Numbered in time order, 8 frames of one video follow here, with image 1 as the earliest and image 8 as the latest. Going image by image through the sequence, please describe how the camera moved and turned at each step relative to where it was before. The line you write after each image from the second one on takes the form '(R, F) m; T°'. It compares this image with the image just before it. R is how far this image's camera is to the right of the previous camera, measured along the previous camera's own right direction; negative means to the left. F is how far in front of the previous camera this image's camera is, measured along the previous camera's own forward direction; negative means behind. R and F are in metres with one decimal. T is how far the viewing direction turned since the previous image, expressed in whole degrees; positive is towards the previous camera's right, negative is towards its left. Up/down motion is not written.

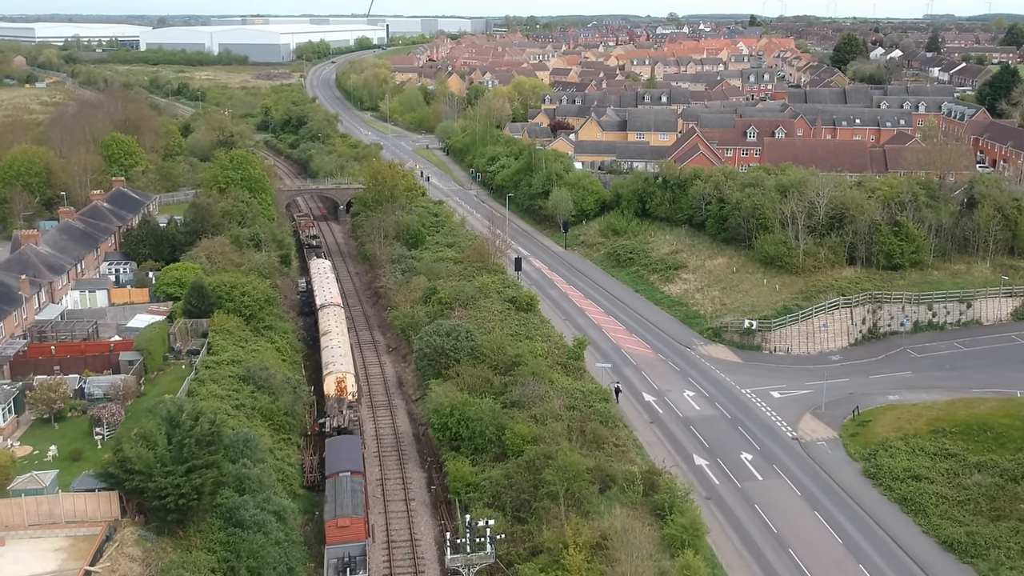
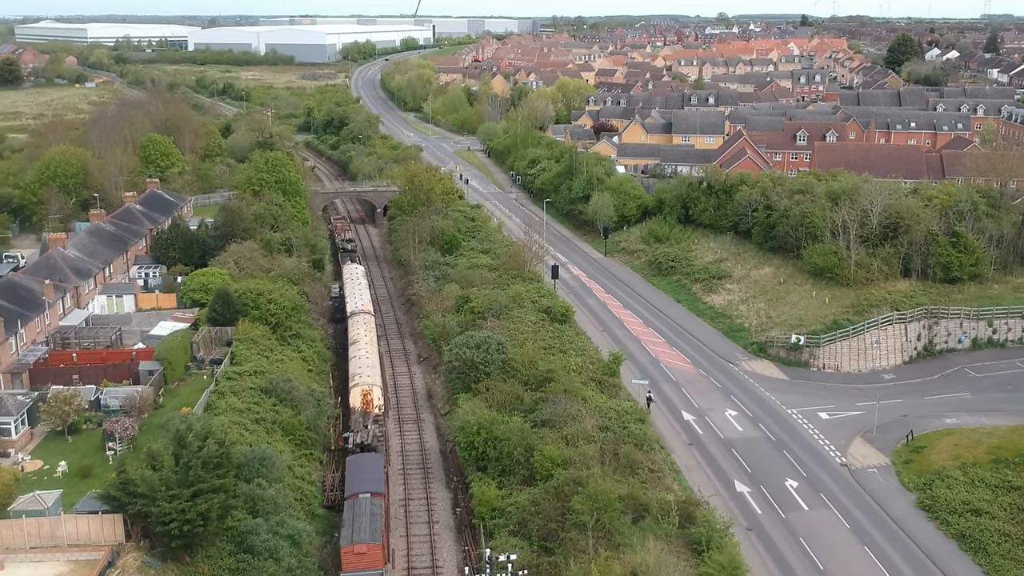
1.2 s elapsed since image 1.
(+0.4, +1.7) m; -3°
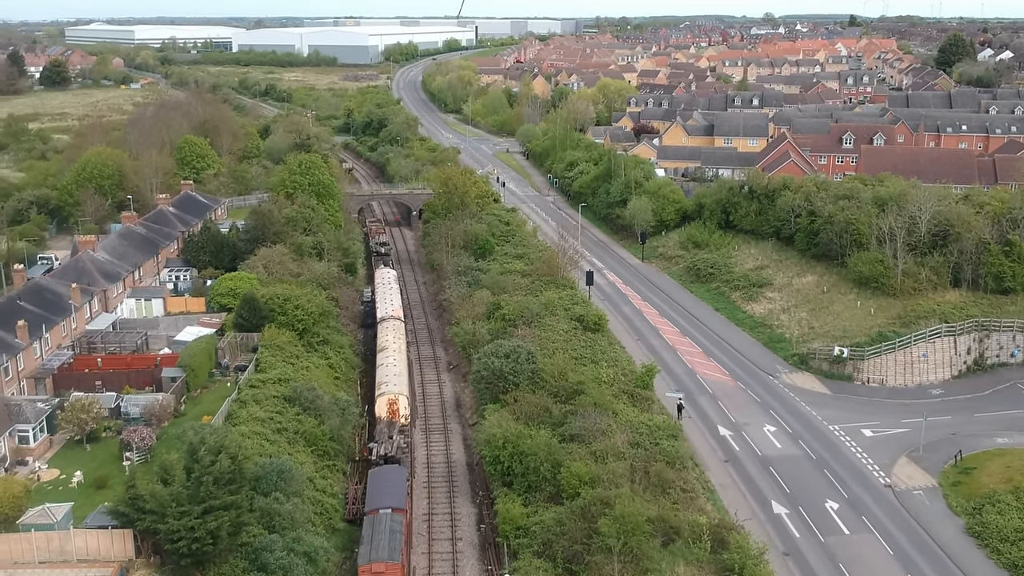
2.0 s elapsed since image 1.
(+0.5, +1.1) m; -3°
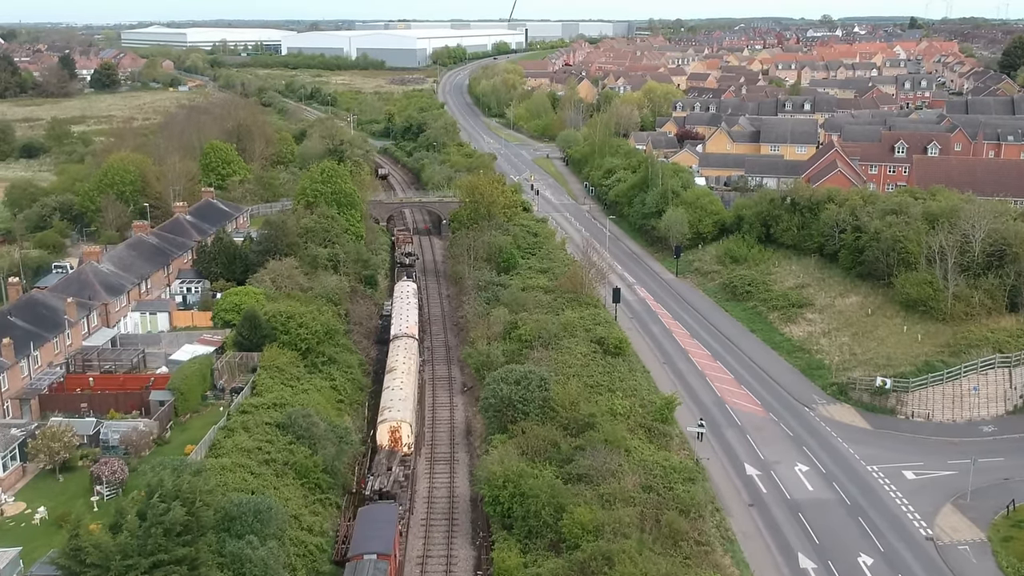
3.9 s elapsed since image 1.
(+1.5, +2.4) m; -3°
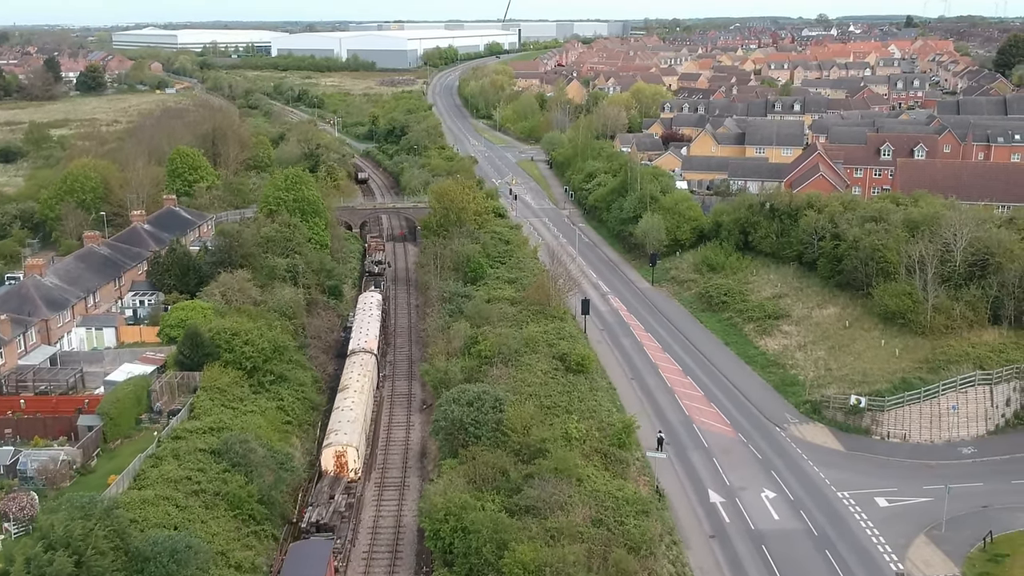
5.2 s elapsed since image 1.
(+1.8, +1.7) m; 0°
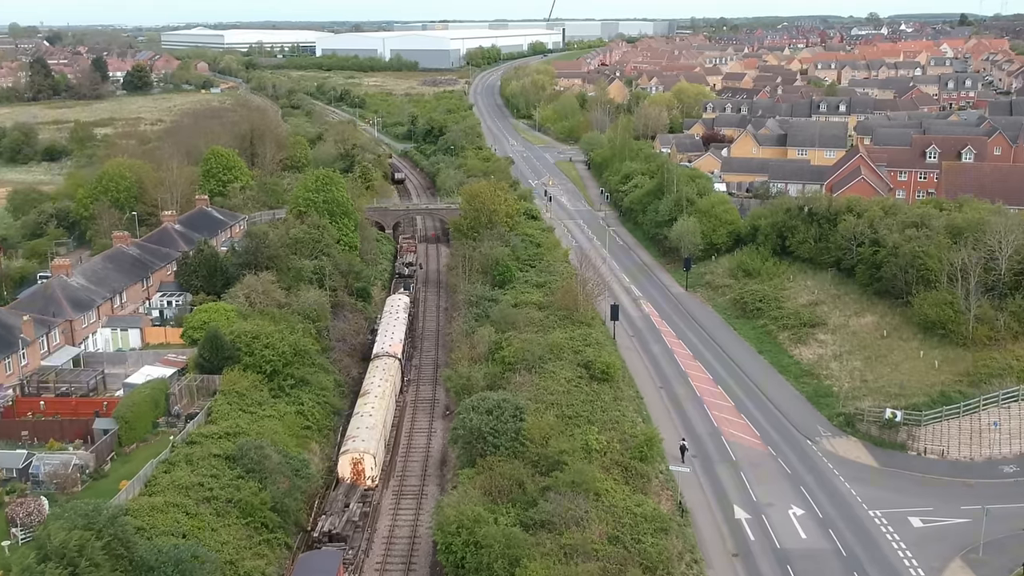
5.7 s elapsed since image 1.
(+0.8, +0.8) m; -3°
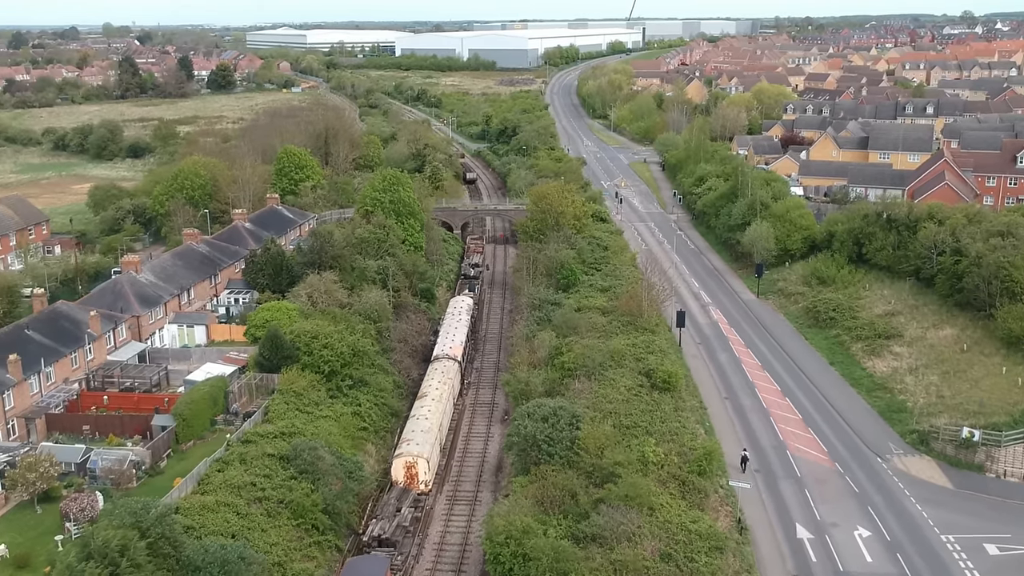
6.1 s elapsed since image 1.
(+0.7, +0.8) m; -5°
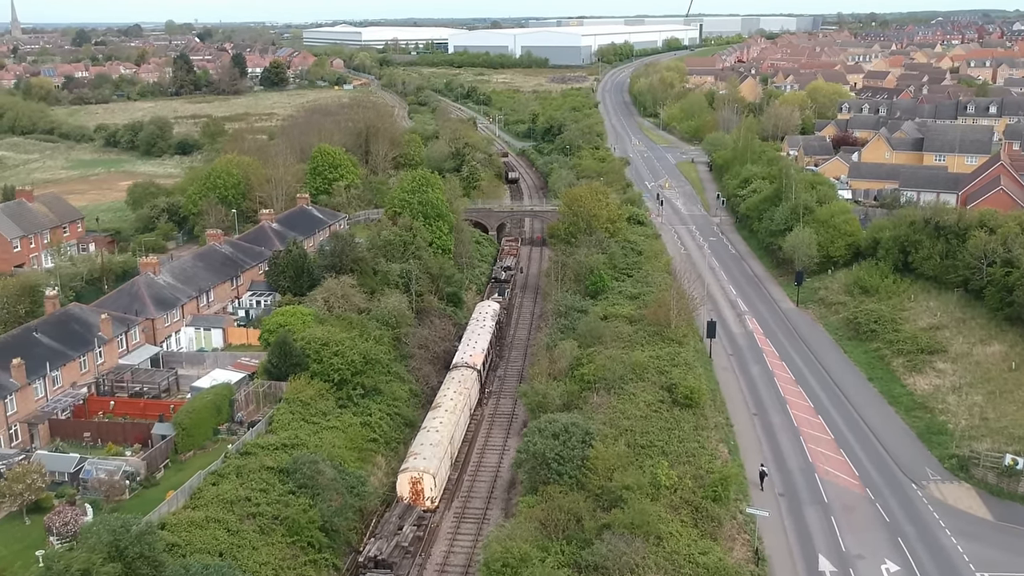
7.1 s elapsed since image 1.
(+1.6, +1.4) m; -4°
